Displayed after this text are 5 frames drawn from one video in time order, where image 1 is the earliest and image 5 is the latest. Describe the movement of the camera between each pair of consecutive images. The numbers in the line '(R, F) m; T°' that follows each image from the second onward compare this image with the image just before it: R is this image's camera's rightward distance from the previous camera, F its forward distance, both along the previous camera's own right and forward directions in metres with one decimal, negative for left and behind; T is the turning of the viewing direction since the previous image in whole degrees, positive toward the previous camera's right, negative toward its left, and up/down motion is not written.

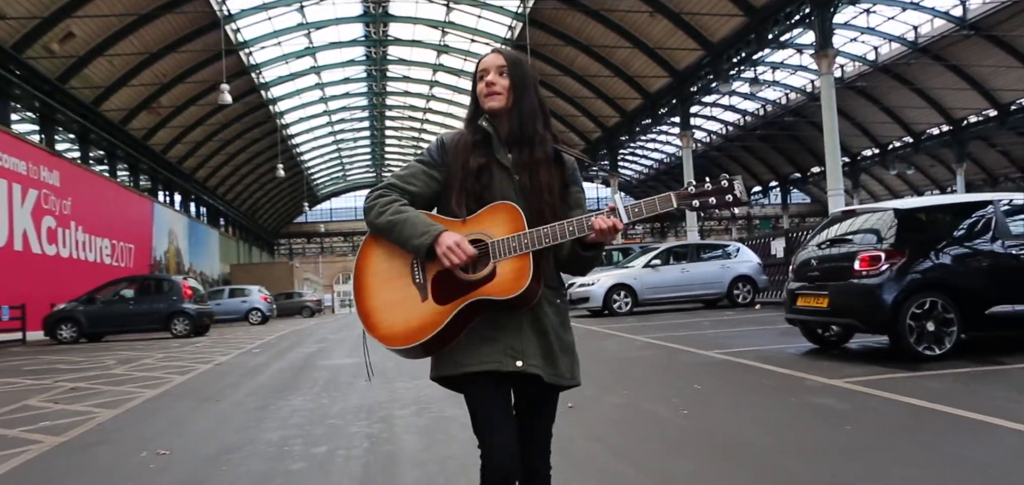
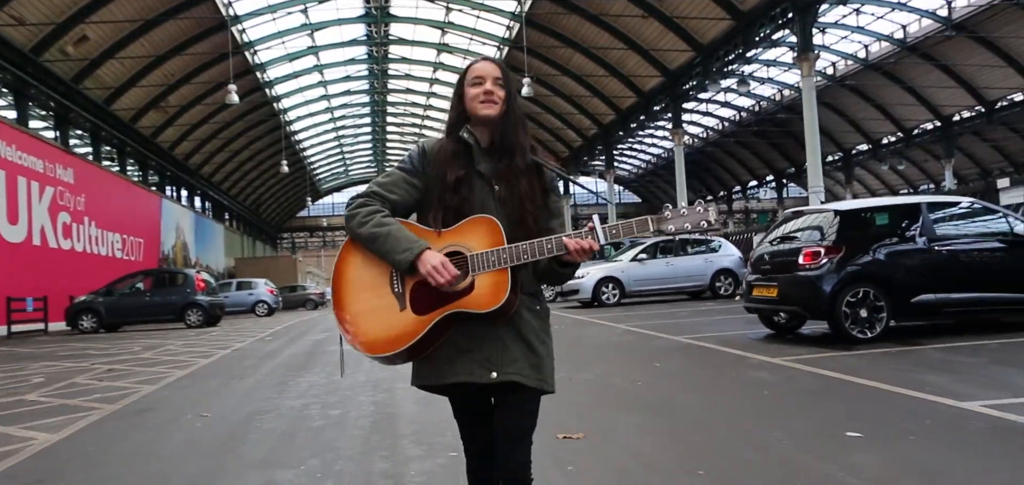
(+0.2, -0.9) m; 0°
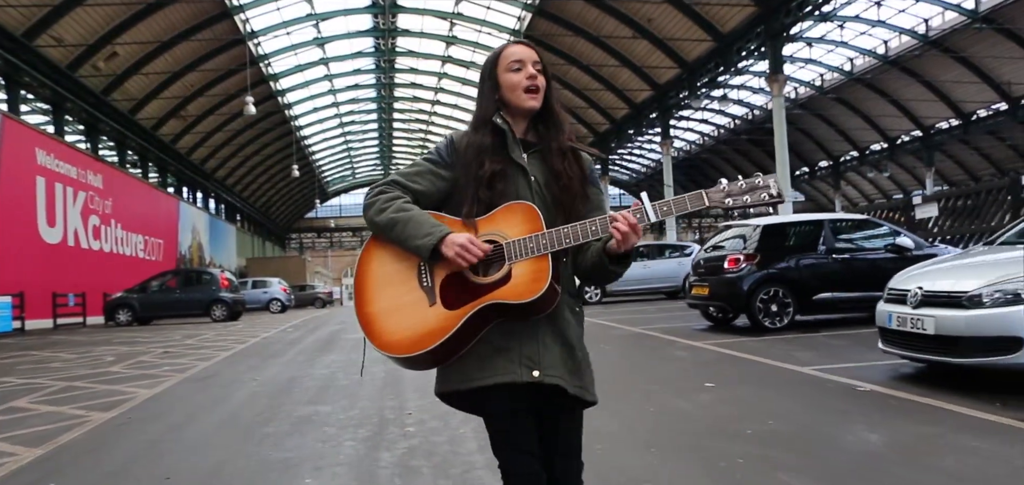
(+0.4, -1.8) m; -1°
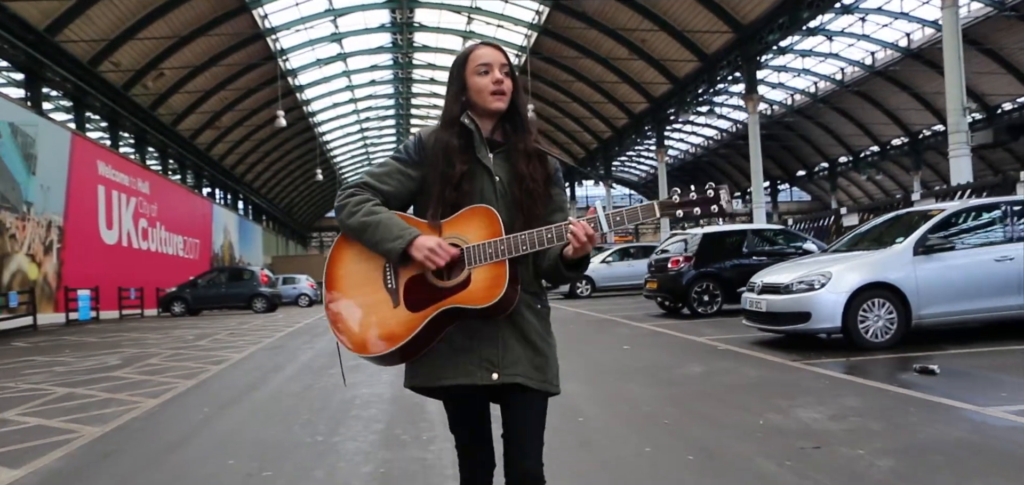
(+0.5, -2.7) m; -2°
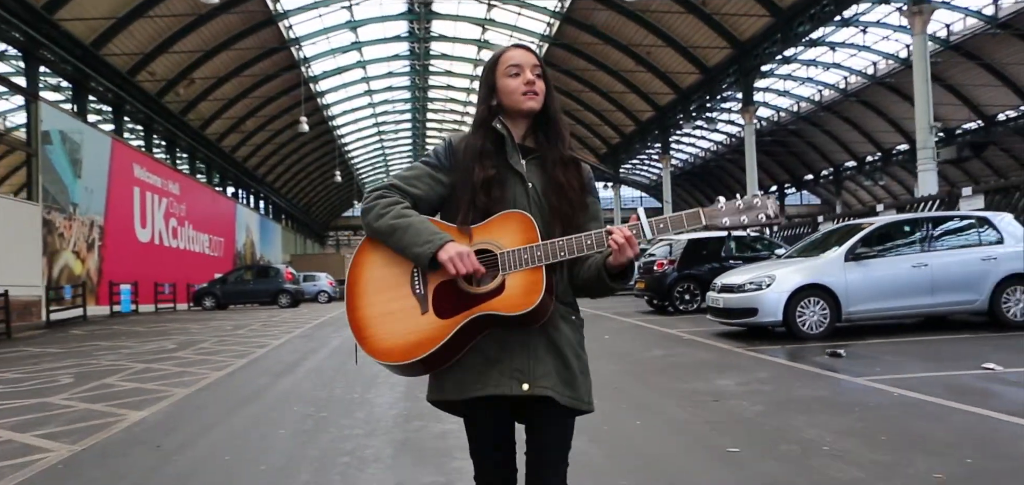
(+0.2, -1.4) m; -1°
